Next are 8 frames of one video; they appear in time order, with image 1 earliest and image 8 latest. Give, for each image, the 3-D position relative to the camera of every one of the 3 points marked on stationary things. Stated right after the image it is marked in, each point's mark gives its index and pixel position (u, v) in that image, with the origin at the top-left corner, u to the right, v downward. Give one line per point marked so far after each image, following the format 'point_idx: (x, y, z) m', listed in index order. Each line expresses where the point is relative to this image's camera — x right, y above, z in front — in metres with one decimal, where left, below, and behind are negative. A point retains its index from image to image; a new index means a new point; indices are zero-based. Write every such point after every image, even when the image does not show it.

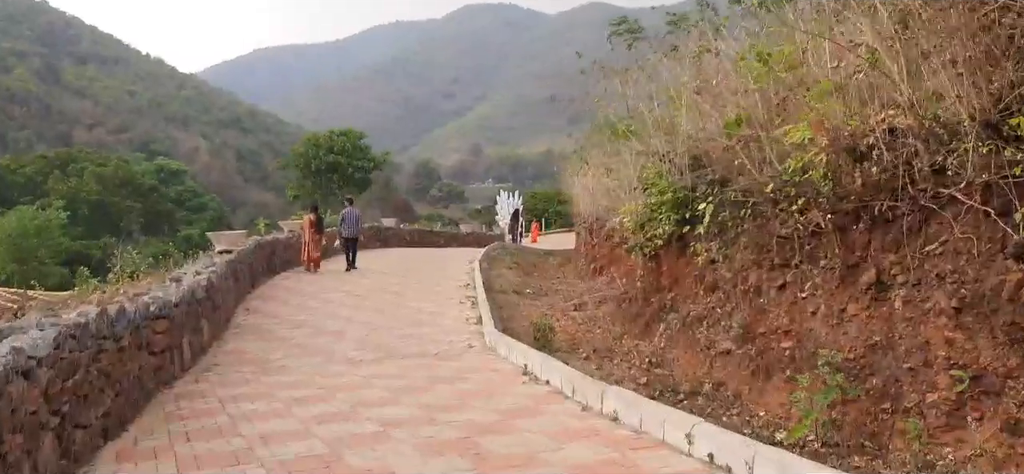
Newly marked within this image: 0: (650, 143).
0: (+1.3, +0.9, +8.4) m
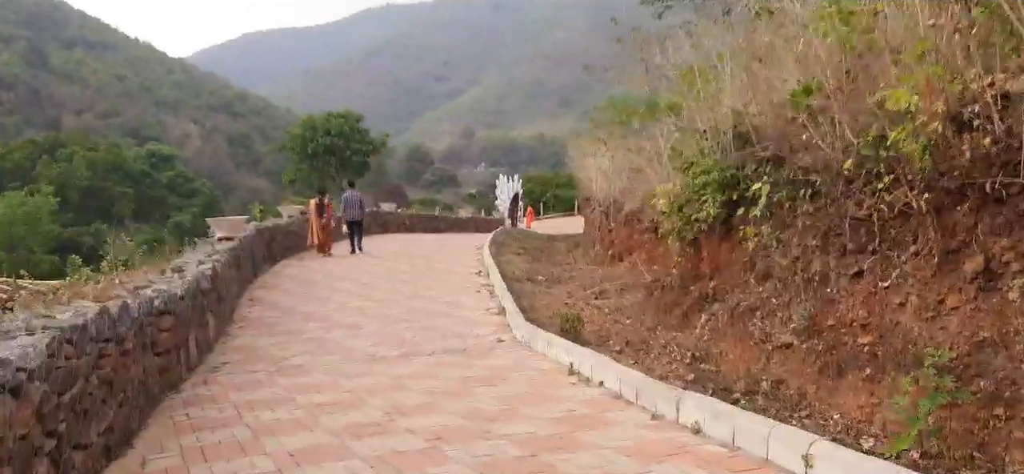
0: (+1.6, +1.1, +7.8) m
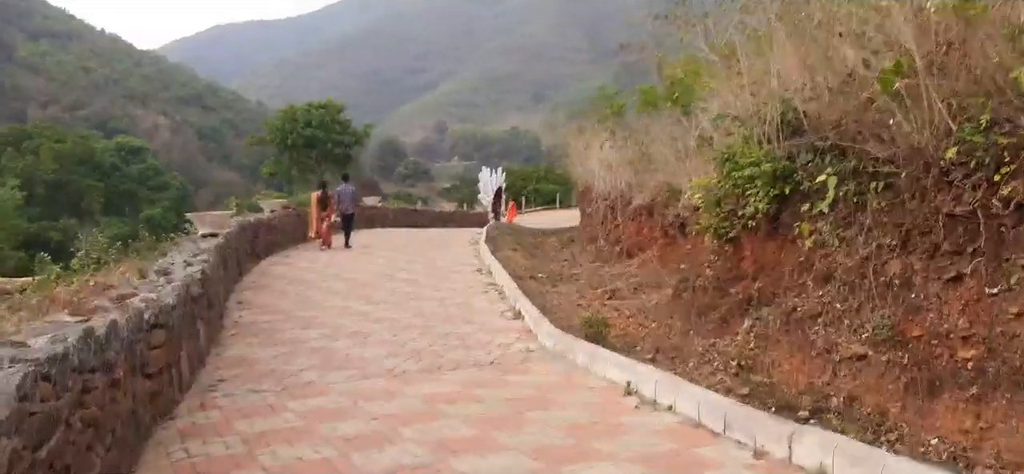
0: (+1.8, +1.1, +7.1) m
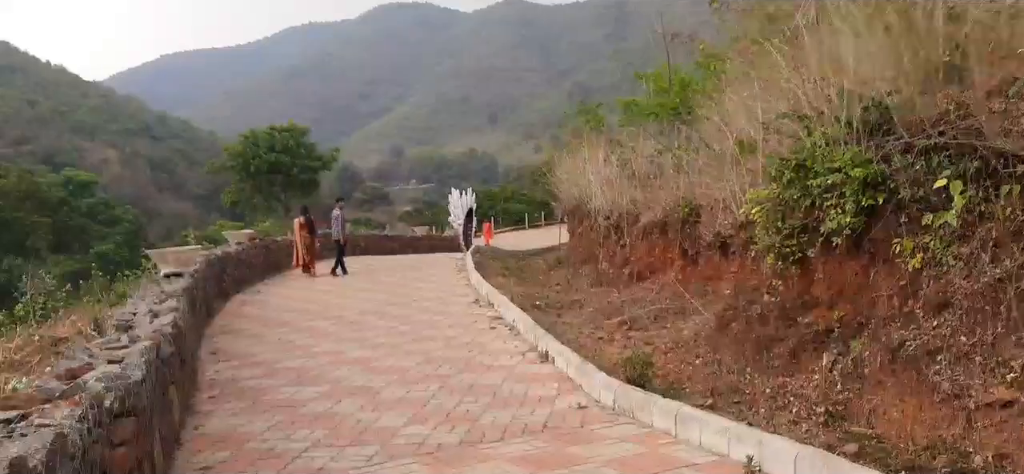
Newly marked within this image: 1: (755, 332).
0: (+1.9, +0.9, +6.1) m
1: (+1.8, -0.7, +6.4) m
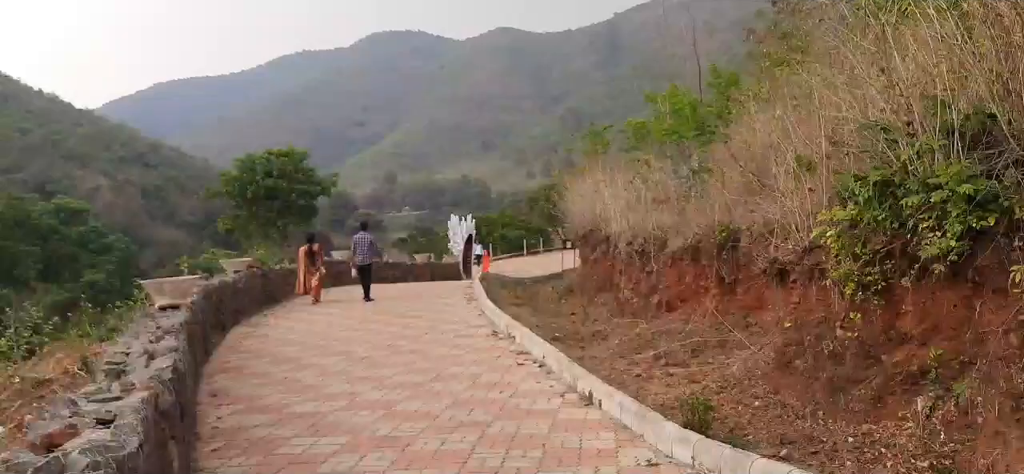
0: (+2.2, +0.8, +5.5) m
1: (+2.1, -0.9, +5.7) m
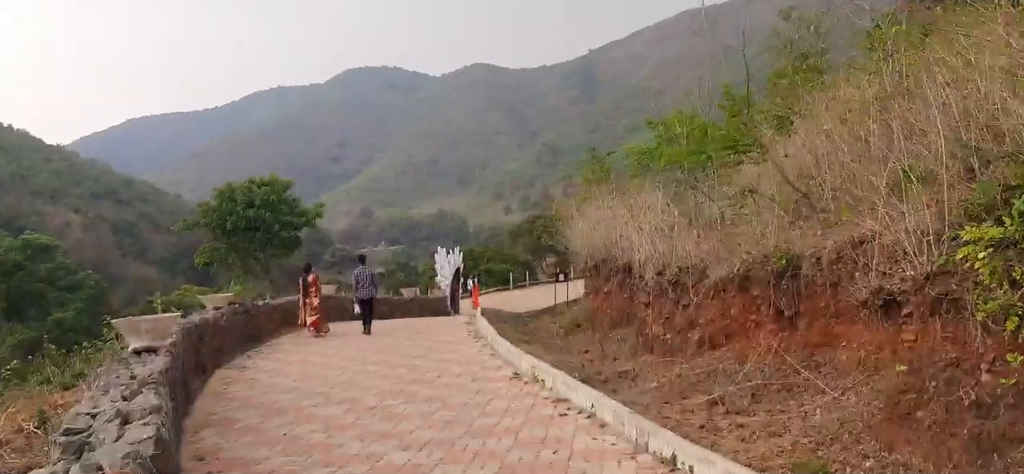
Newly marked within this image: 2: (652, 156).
0: (+2.6, +0.7, +4.4) m
1: (+2.4, -1.0, +4.6) m
2: (+2.8, +1.6, +17.6) m
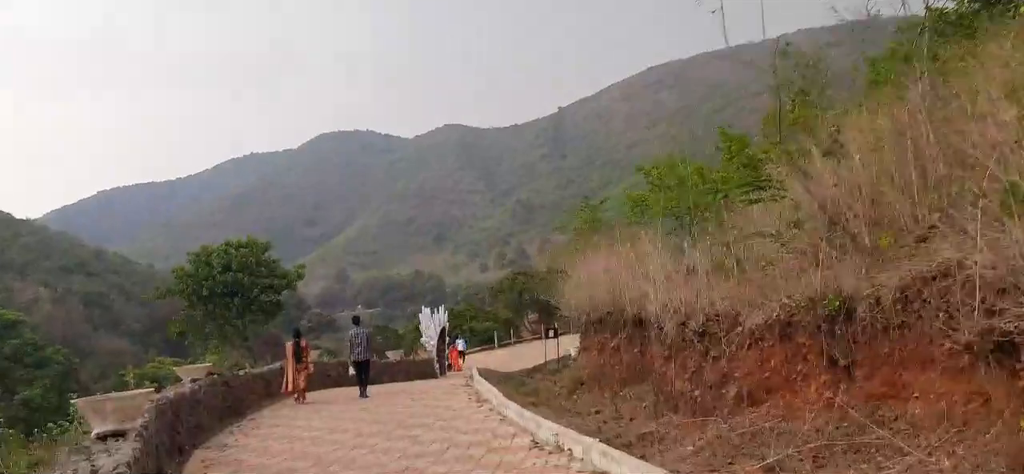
0: (+2.8, +0.6, +3.6) m
1: (+2.7, -1.1, +3.7) m
2: (+2.6, +0.7, +16.8) m
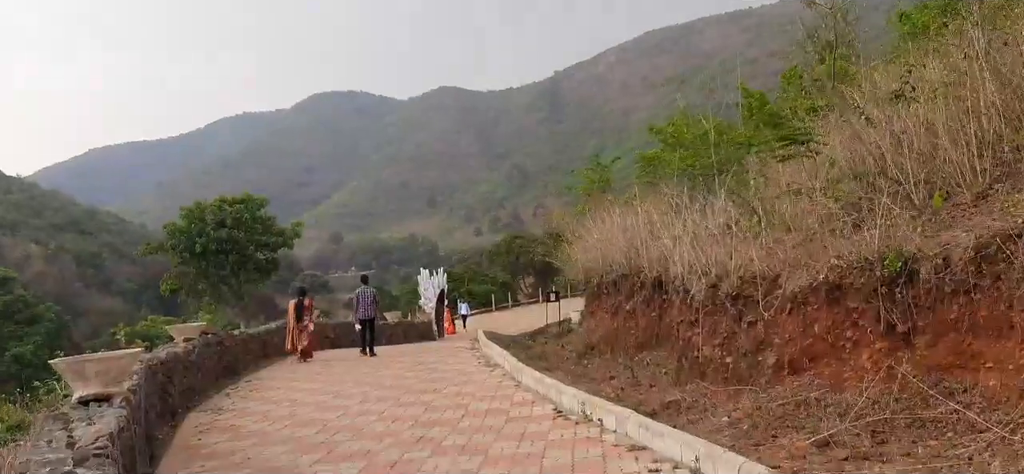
0: (+3.0, +0.8, +2.9) m
1: (+2.9, -0.9, +3.0) m
2: (+2.8, +1.4, +16.1) m
